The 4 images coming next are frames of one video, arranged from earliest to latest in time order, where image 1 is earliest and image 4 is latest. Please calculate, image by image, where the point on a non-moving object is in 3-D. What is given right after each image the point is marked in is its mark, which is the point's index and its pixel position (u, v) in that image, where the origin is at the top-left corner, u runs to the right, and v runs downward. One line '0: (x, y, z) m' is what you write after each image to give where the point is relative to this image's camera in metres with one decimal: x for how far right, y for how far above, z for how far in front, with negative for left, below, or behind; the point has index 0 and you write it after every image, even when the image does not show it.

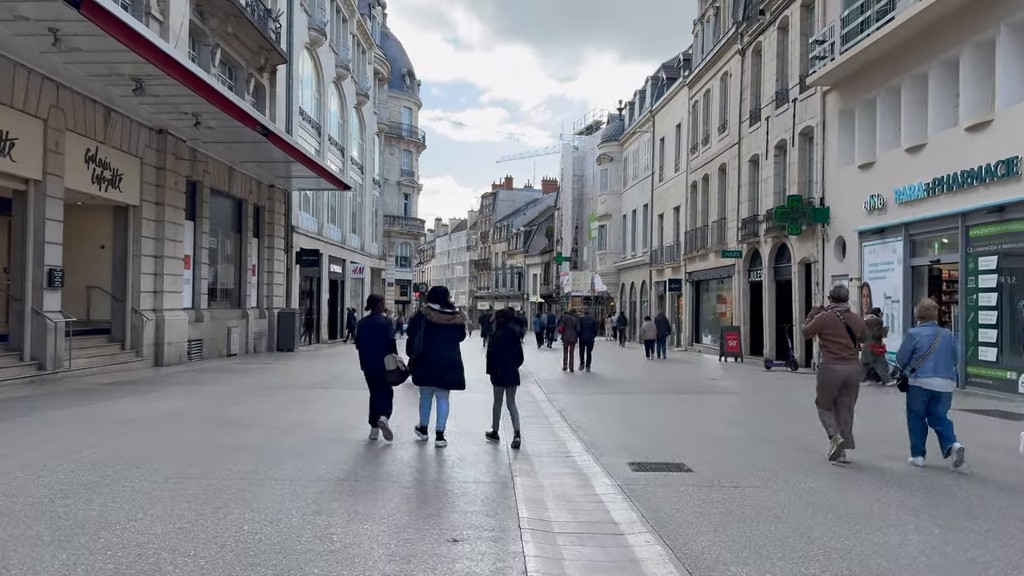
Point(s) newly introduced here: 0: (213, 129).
0: (-6.7, +3.6, +18.6) m
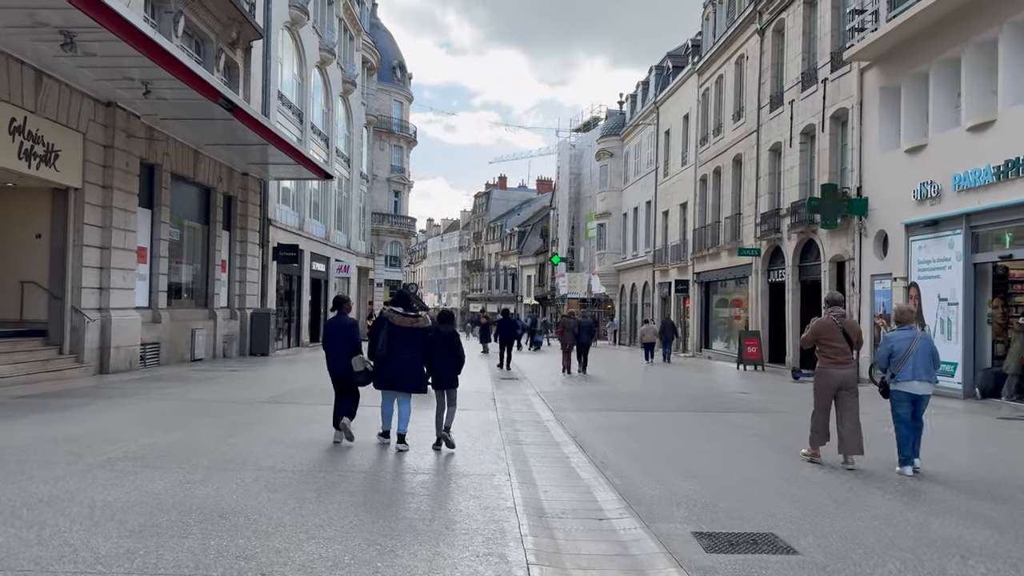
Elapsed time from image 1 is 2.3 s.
0: (-6.7, +3.6, +16.2) m
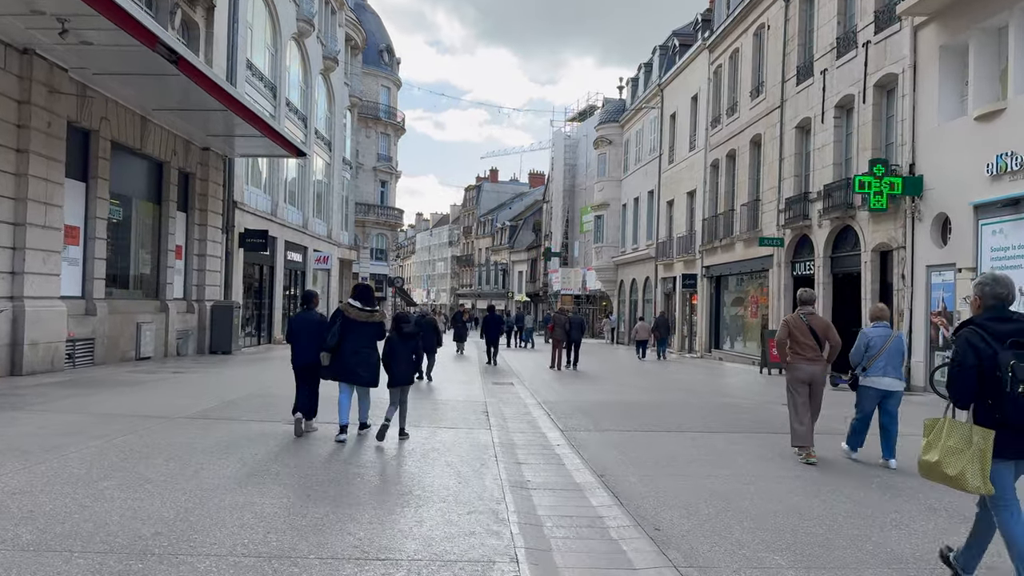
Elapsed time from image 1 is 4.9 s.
0: (-6.7, +3.9, +13.5) m
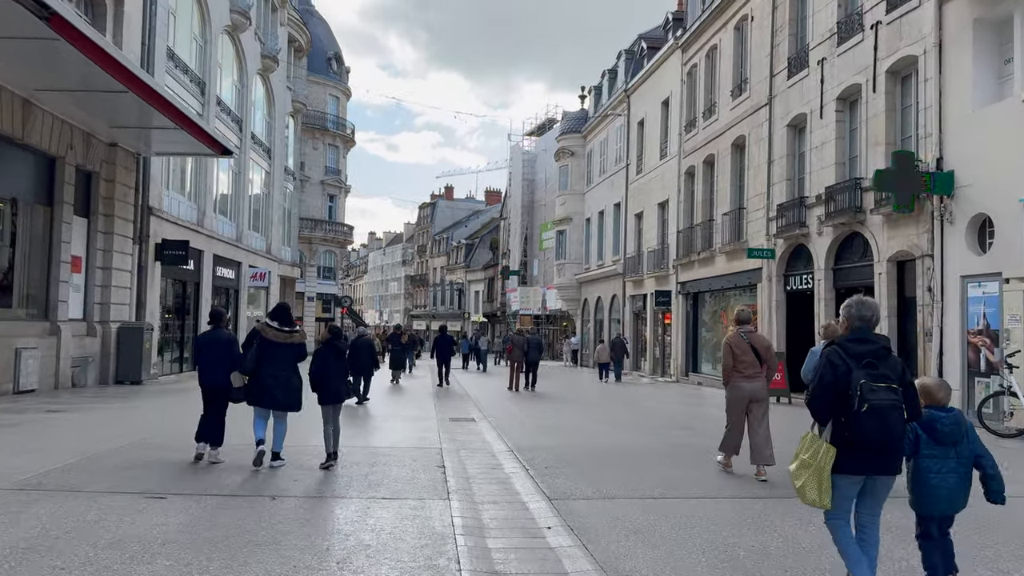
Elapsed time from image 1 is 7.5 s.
0: (-7.2, +3.7, +10.6) m
